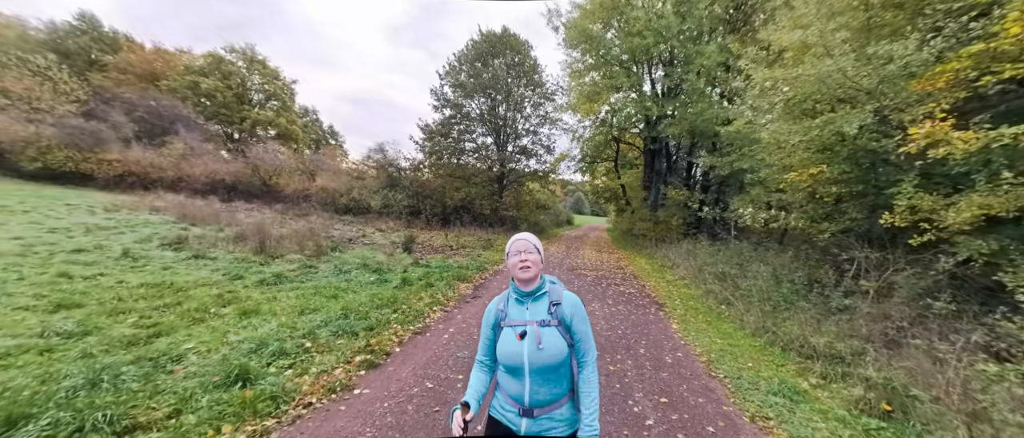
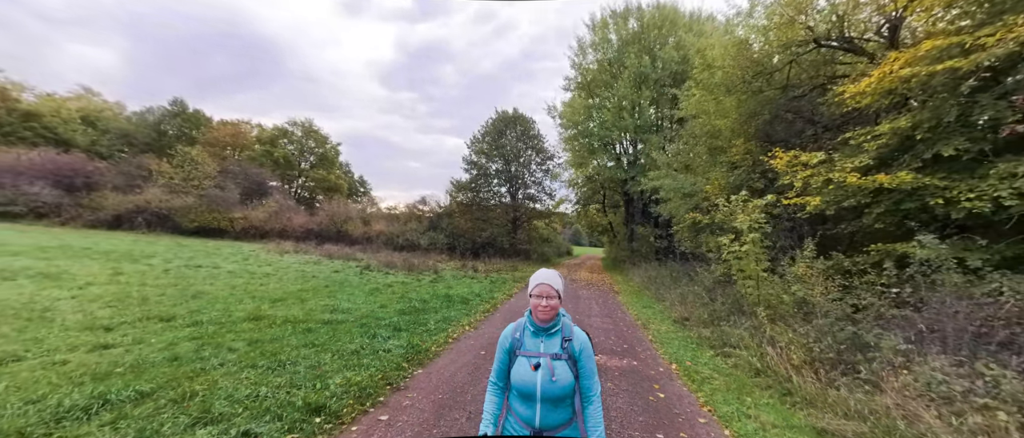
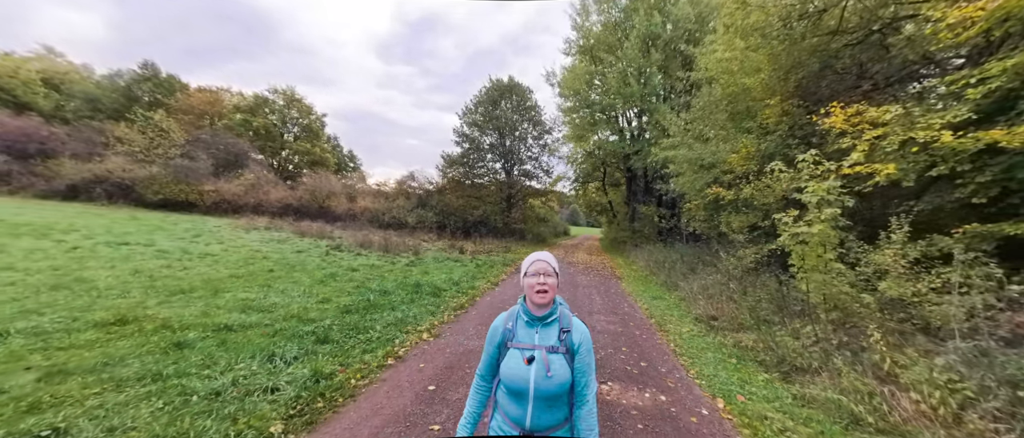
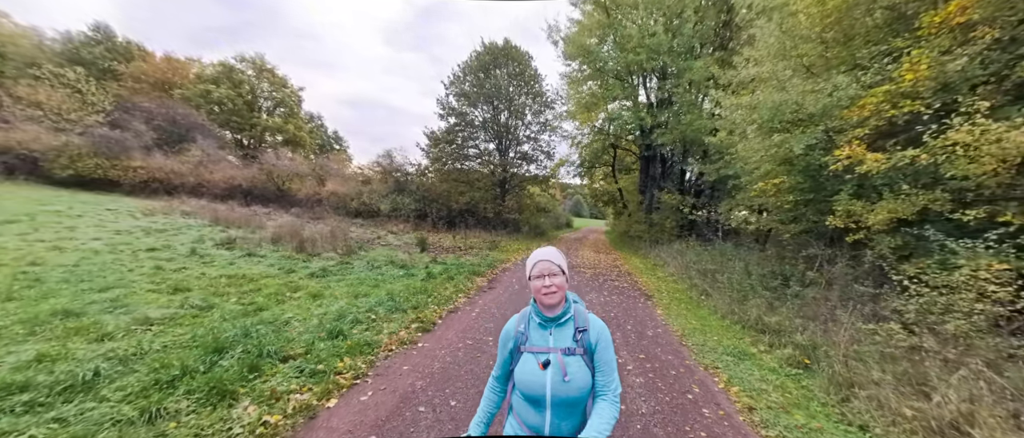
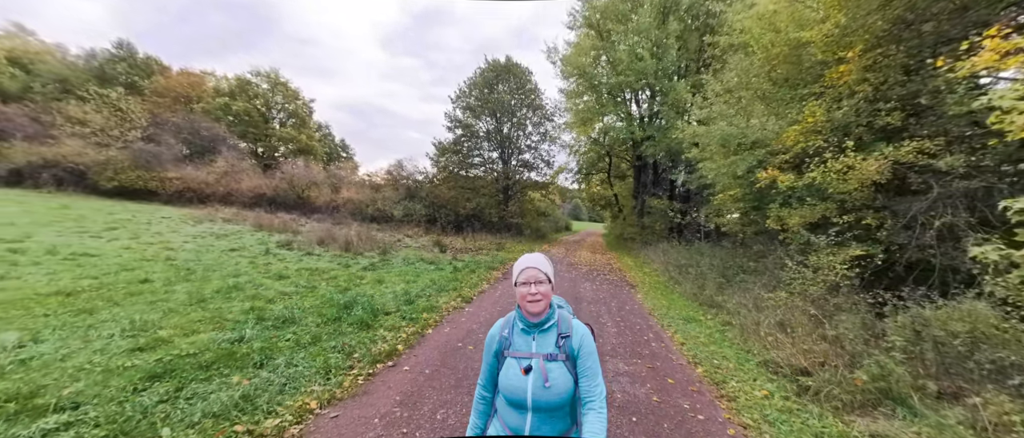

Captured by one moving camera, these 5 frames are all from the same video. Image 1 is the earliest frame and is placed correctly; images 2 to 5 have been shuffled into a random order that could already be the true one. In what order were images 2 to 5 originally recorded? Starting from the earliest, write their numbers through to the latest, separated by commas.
4, 5, 3, 2
